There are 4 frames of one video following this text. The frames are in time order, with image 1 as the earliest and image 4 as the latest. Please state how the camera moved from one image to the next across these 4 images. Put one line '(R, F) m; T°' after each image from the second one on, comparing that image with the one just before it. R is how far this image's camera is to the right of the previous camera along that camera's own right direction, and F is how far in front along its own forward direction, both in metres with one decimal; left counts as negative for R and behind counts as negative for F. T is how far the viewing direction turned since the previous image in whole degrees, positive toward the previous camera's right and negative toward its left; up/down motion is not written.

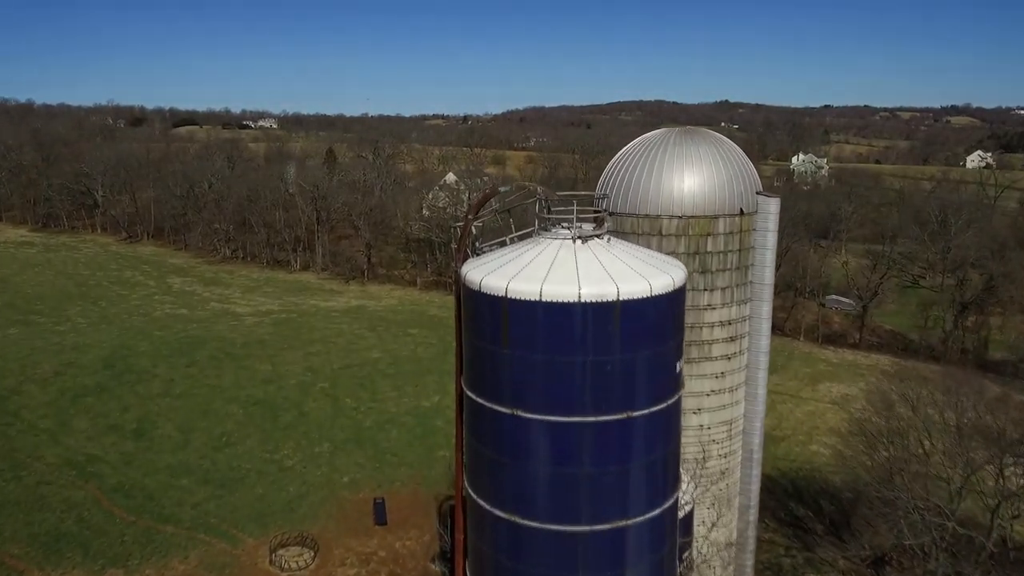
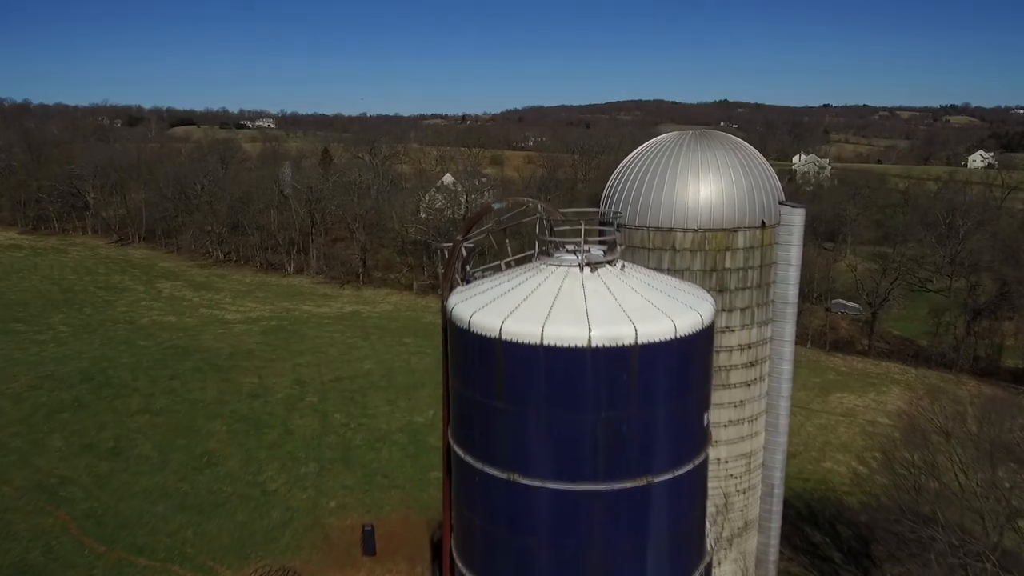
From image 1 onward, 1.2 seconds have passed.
(0.0, +1.3) m; 0°
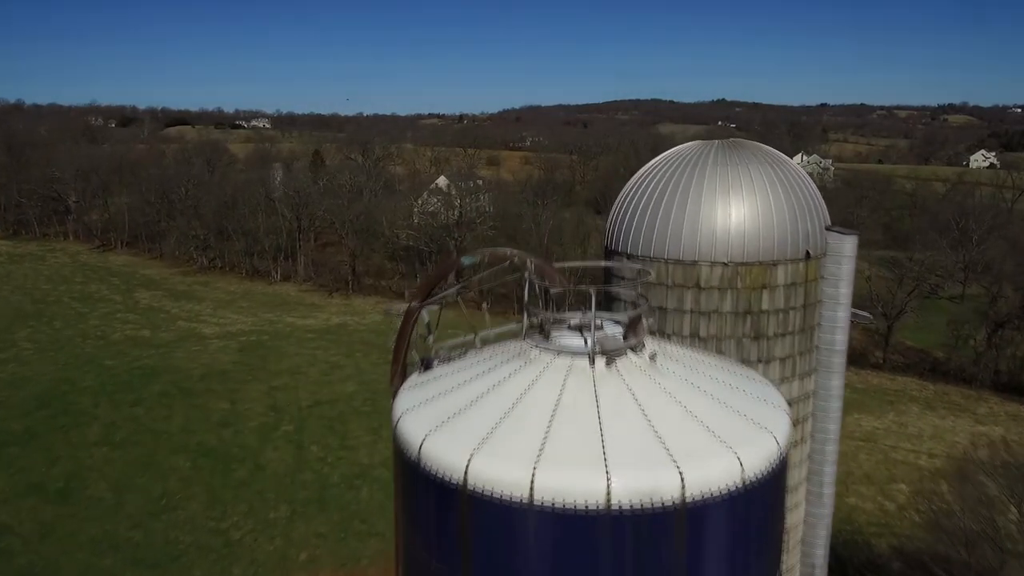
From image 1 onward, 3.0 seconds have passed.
(+0.1, +2.2) m; 0°
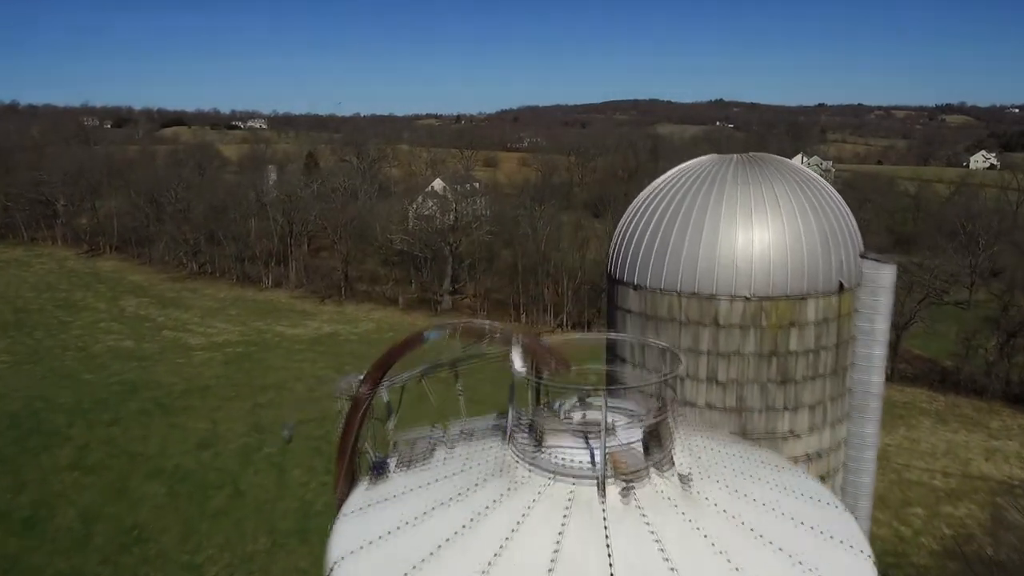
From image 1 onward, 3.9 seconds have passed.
(+0.1, +1.2) m; 0°
